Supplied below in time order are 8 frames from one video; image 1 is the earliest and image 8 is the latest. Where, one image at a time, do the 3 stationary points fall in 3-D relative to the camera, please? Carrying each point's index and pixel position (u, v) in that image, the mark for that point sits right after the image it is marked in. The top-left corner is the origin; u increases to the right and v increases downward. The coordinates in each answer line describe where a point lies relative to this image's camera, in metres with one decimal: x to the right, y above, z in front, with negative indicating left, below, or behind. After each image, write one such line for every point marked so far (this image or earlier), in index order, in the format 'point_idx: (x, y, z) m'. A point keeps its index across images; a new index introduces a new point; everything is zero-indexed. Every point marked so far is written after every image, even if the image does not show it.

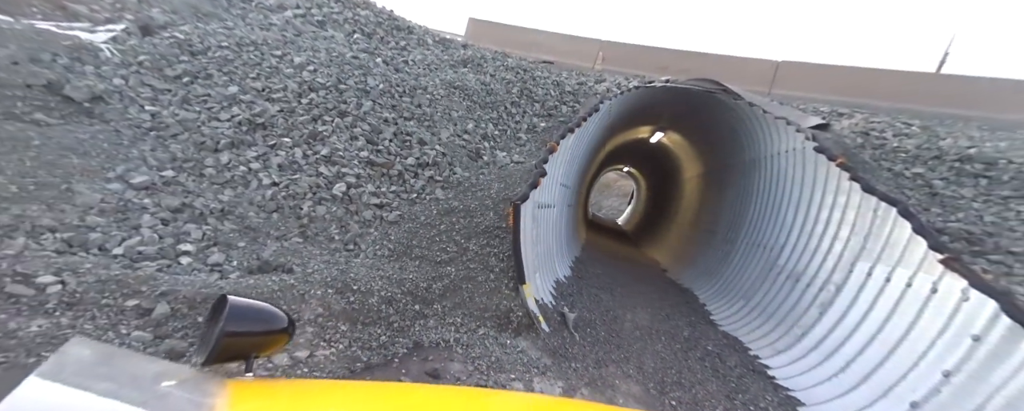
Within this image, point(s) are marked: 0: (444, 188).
0: (-0.7, +0.2, +4.1) m
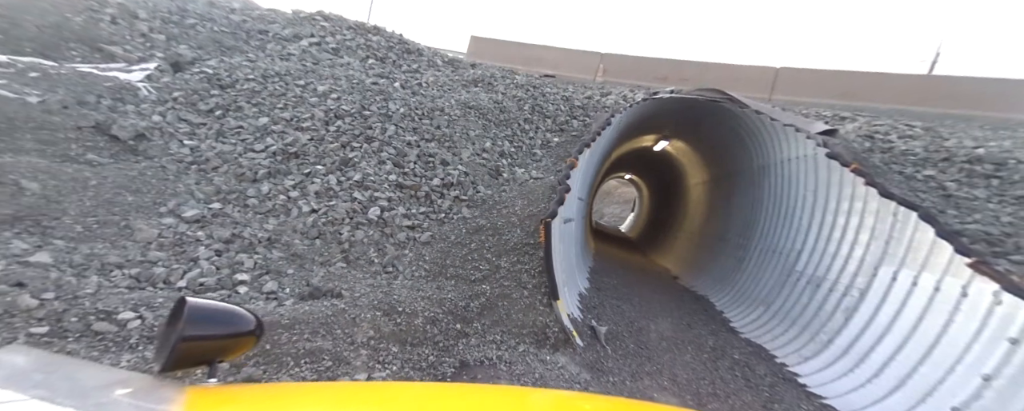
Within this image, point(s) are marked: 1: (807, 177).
0: (-0.4, 0.0, +4.2) m
1: (+3.2, +0.3, +4.5) m
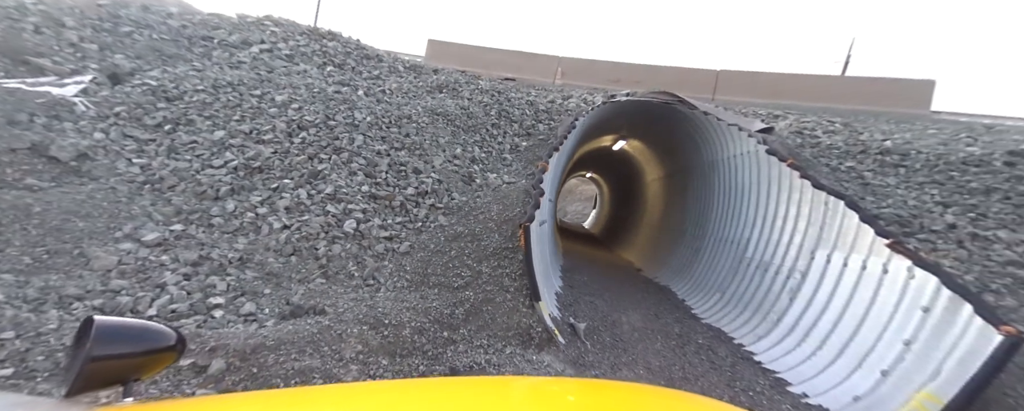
0: (-0.7, -0.1, +4.2) m
1: (+2.9, +0.4, +4.9) m
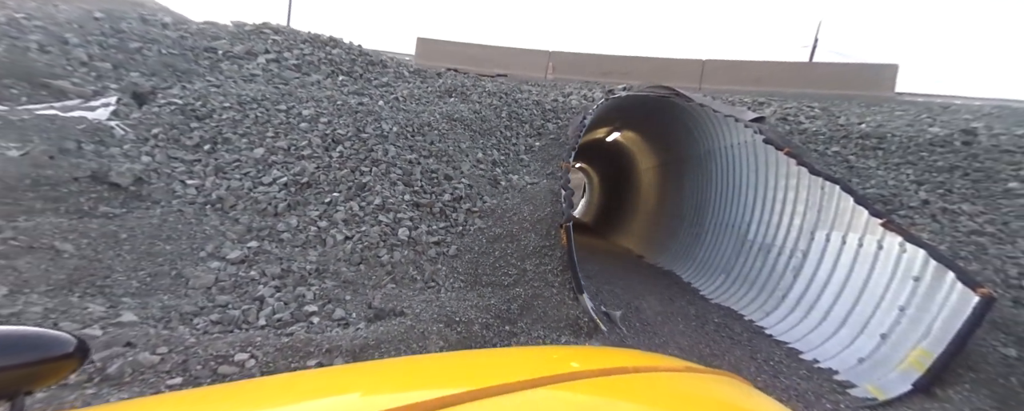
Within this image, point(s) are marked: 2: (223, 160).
0: (-0.3, -0.1, +4.5) m
1: (+3.2, +0.6, +5.3) m
2: (-2.9, +0.5, +4.1) m
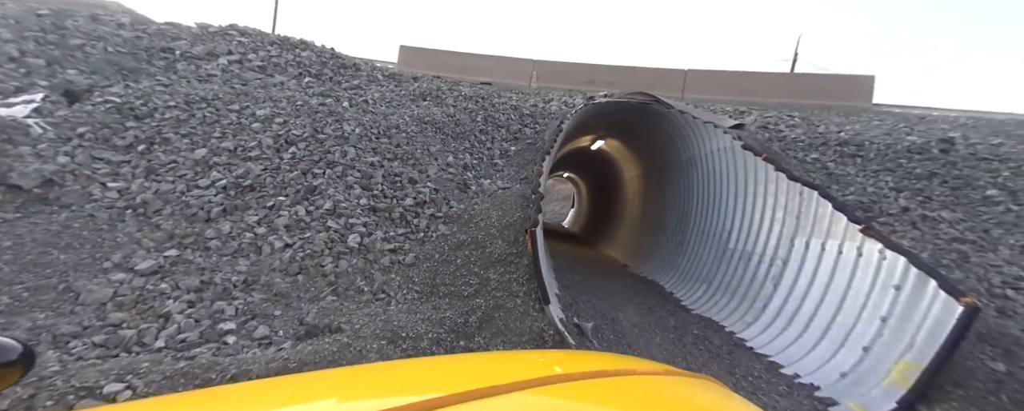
0: (-0.7, -0.2, +4.2) m
1: (+2.8, +0.5, +5.2) m
2: (-3.3, +0.4, +3.7) m
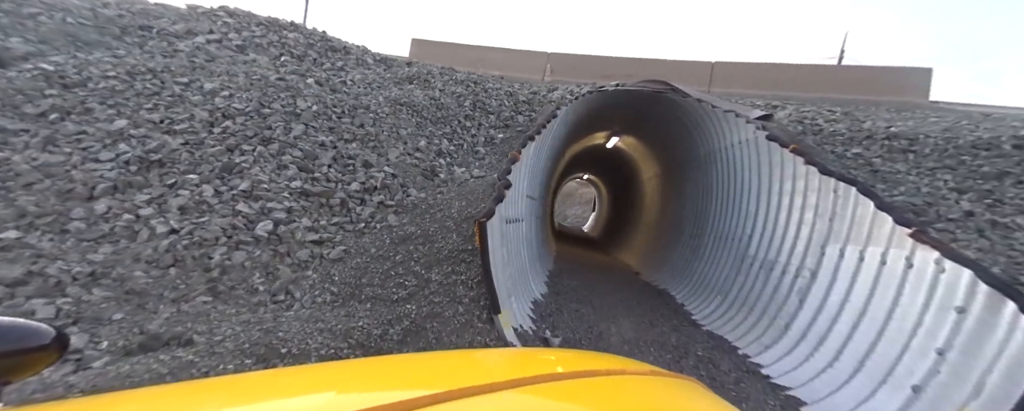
0: (-1.0, -0.1, +3.5) m
1: (+2.5, +0.5, +4.3) m
2: (-3.6, +0.6, +3.2) m
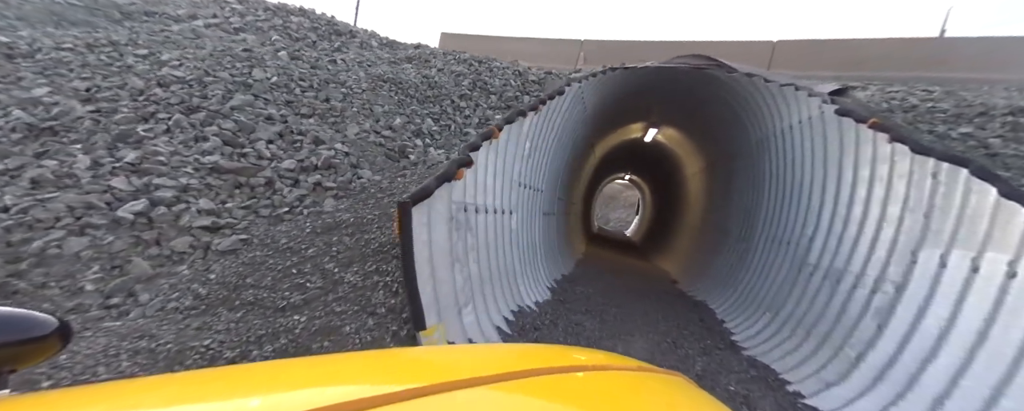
0: (-1.3, +0.1, +2.8) m
1: (+2.3, +0.6, +3.2) m
2: (-3.9, +0.8, +2.8) m
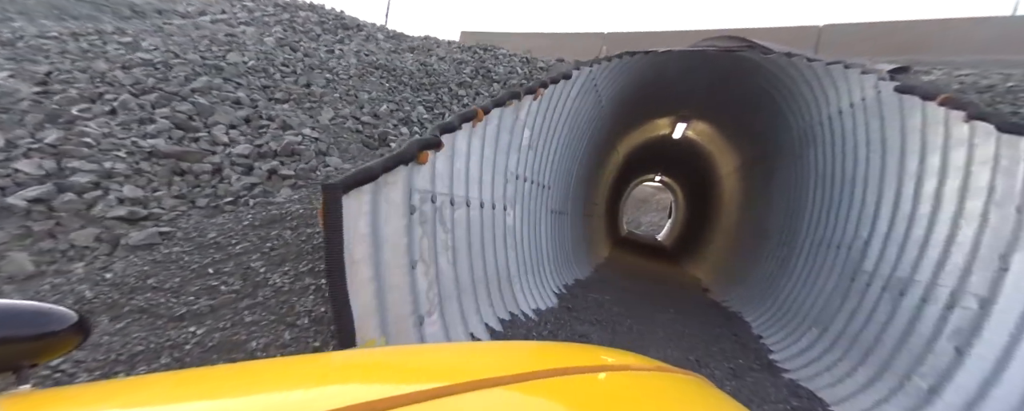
0: (-1.4, +0.1, +2.5) m
1: (+2.2, +0.7, +2.5) m
2: (-4.0, +0.8, +2.7) m
